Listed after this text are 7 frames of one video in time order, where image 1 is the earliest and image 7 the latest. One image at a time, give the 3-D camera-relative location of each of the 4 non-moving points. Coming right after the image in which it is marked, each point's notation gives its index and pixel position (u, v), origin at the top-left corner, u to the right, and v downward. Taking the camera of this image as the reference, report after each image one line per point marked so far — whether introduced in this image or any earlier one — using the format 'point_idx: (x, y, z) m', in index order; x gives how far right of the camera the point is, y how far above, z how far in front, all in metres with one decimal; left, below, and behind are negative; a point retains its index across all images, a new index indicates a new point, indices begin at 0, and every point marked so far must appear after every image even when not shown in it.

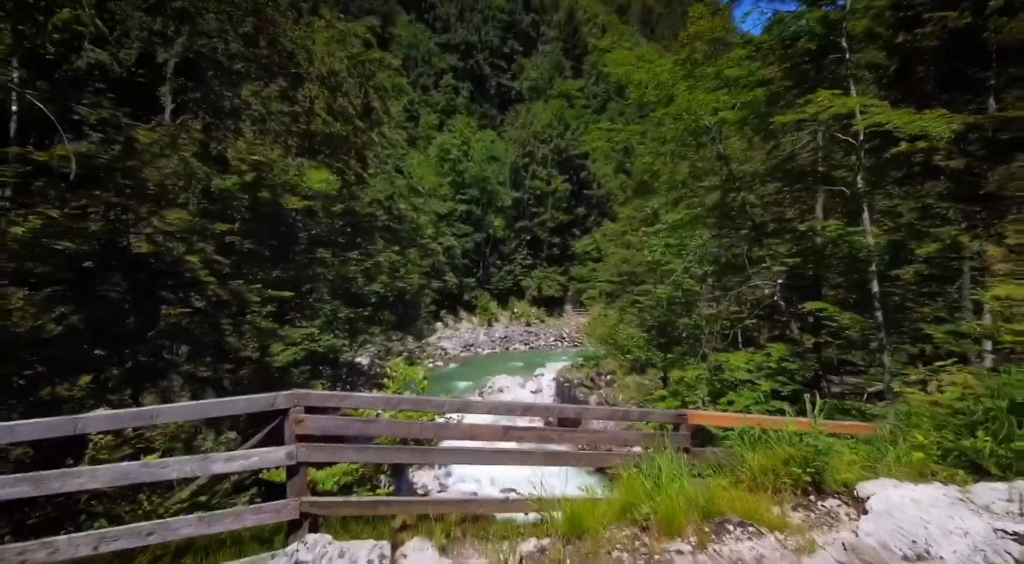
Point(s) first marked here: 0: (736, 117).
0: (+3.5, +2.5, +10.0) m
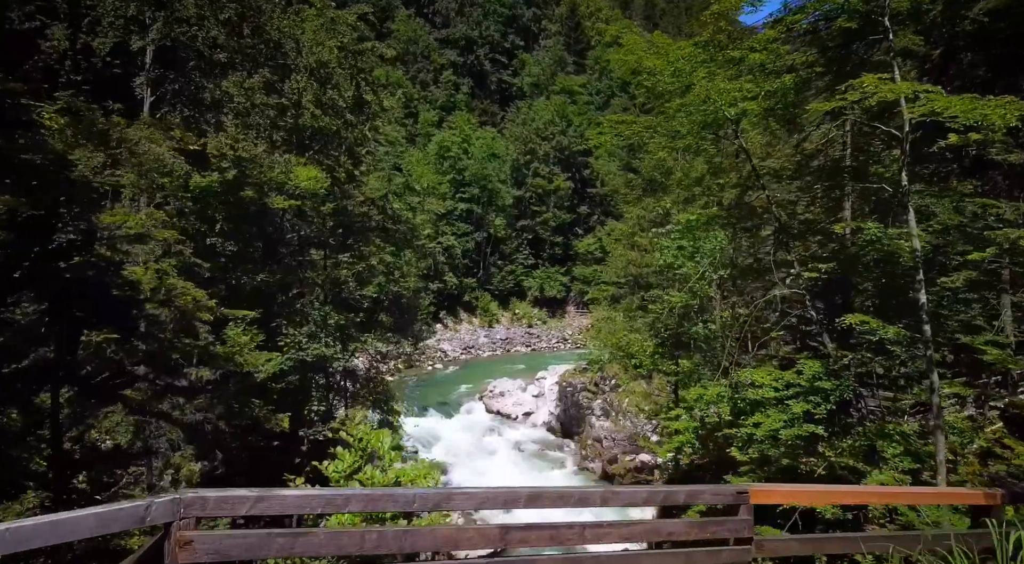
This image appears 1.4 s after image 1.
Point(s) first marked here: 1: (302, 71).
0: (+3.5, +2.5, +9.3) m
1: (-4.5, +4.4, +13.9) m
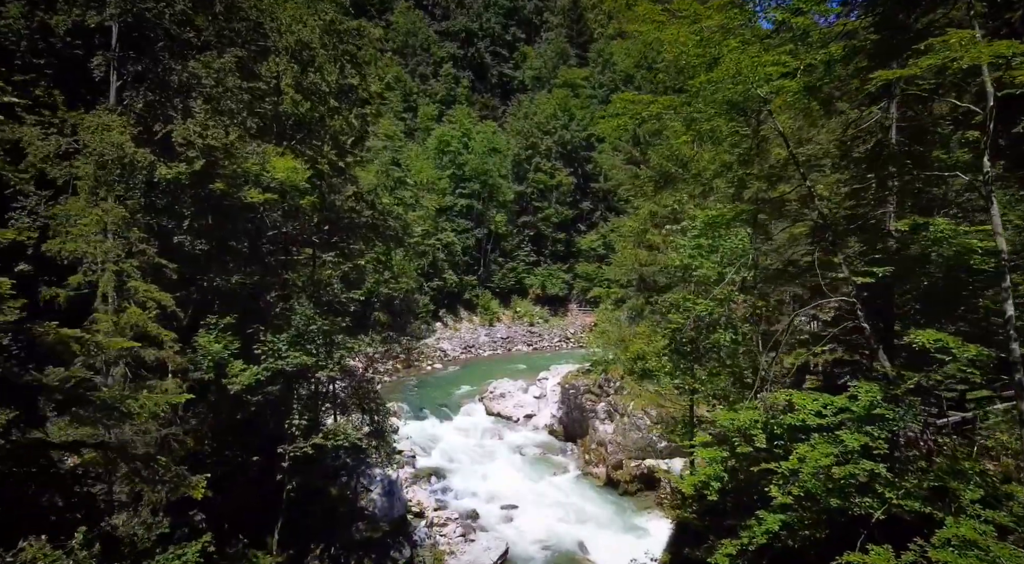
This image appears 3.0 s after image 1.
0: (+3.5, +2.4, +8.3) m
1: (-4.5, +4.4, +12.9) m
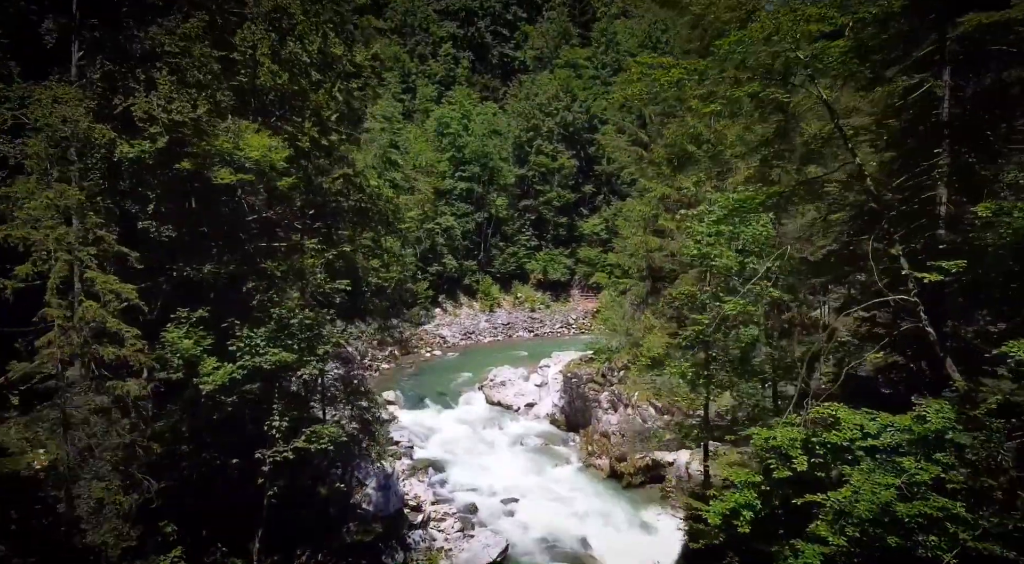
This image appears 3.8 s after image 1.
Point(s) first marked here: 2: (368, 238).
0: (+3.4, +2.5, +7.4) m
1: (-4.5, +4.6, +11.9) m
2: (-2.7, +0.8, +12.7) m
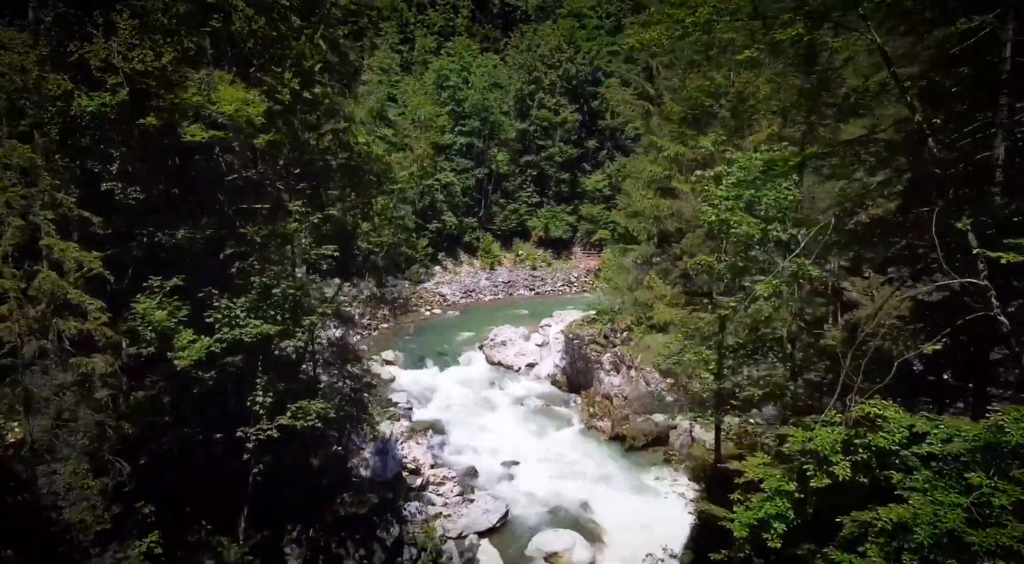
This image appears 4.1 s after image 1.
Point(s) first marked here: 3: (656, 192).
0: (+3.4, +2.8, +6.5) m
1: (-4.5, +5.2, +11.0) m
2: (-2.7, +1.5, +12.0) m
3: (+3.5, +2.2, +16.4) m
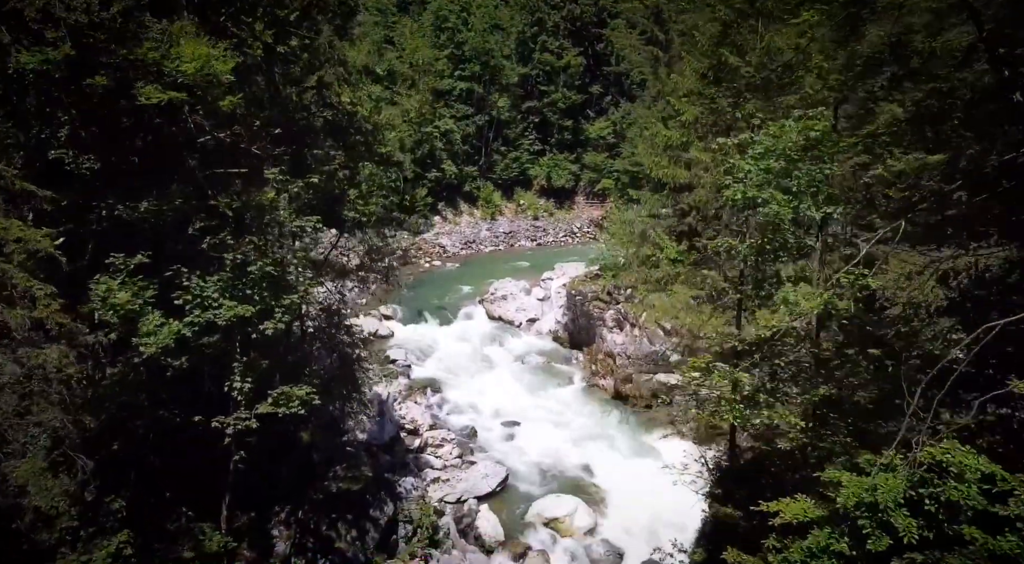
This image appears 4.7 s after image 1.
0: (+3.4, +2.9, +5.5) m
1: (-4.5, +5.7, +9.8) m
2: (-2.7, +2.0, +11.1) m
3: (+3.5, +3.1, +15.4) m
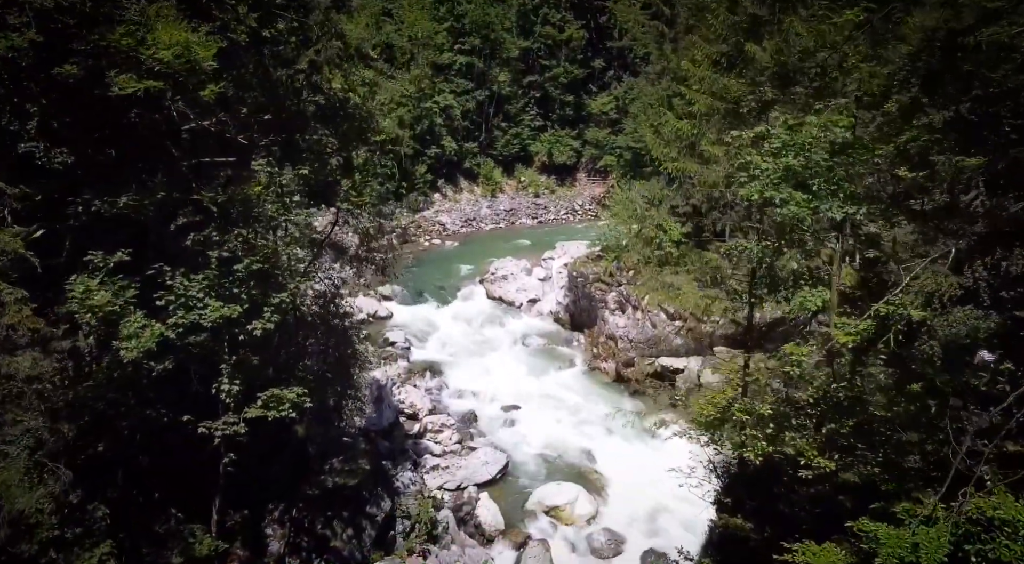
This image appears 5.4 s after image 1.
0: (+3.4, +2.8, +5.1) m
1: (-4.5, +5.8, +9.2) m
2: (-2.7, +2.2, +10.7) m
3: (+3.5, +3.4, +14.9) m
